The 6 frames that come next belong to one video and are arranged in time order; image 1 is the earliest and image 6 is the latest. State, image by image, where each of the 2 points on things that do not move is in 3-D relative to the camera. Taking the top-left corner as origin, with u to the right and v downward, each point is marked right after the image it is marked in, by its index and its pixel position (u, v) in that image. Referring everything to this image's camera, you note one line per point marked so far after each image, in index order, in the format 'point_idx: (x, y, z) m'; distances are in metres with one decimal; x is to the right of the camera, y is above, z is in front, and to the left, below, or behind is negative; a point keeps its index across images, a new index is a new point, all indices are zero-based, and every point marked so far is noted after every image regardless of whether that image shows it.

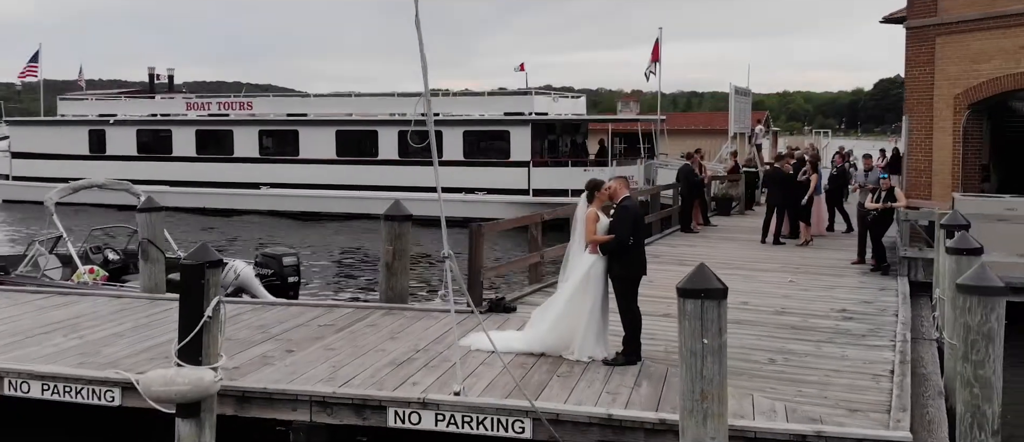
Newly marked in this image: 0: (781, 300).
0: (+2.7, -0.7, +10.1) m
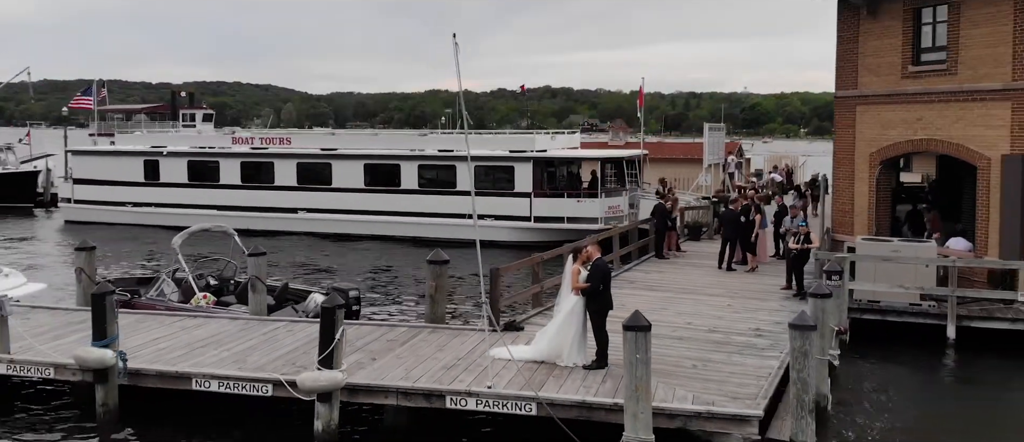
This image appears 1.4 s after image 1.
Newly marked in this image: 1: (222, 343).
0: (+2.8, -1.3, +13.9) m
1: (-3.5, -1.5, +12.5) m
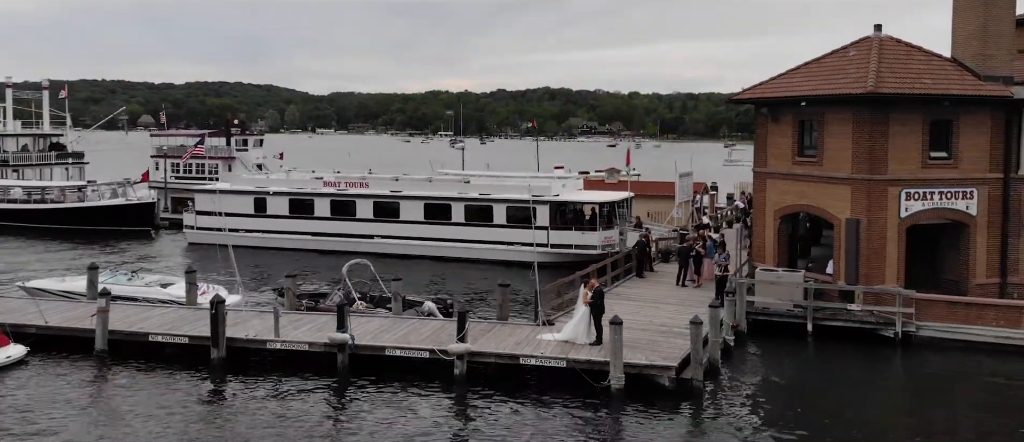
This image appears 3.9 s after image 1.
0: (+3.6, -2.3, +23.9) m
1: (-2.7, -2.4, +22.5) m
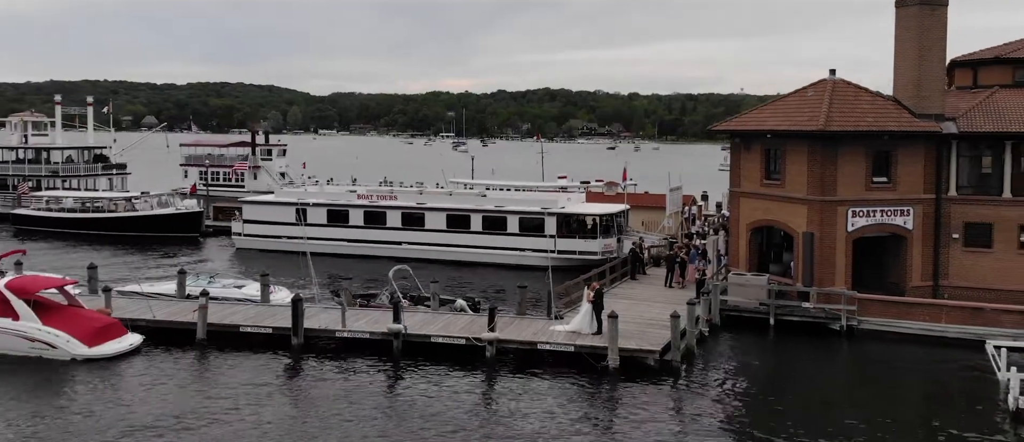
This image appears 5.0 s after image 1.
0: (+4.1, -2.7, +29.4) m
1: (-2.2, -2.8, +28.0) m
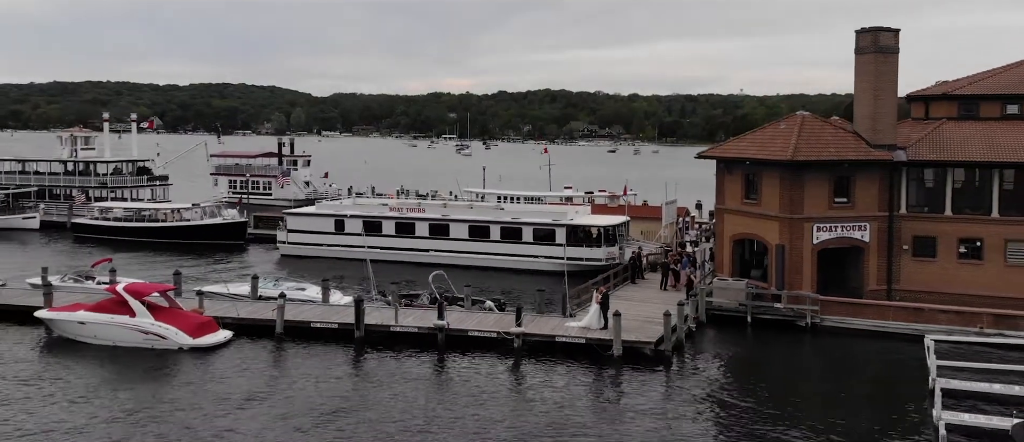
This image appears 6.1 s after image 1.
0: (+4.8, -3.2, +35.4) m
1: (-1.5, -3.3, +34.0) m
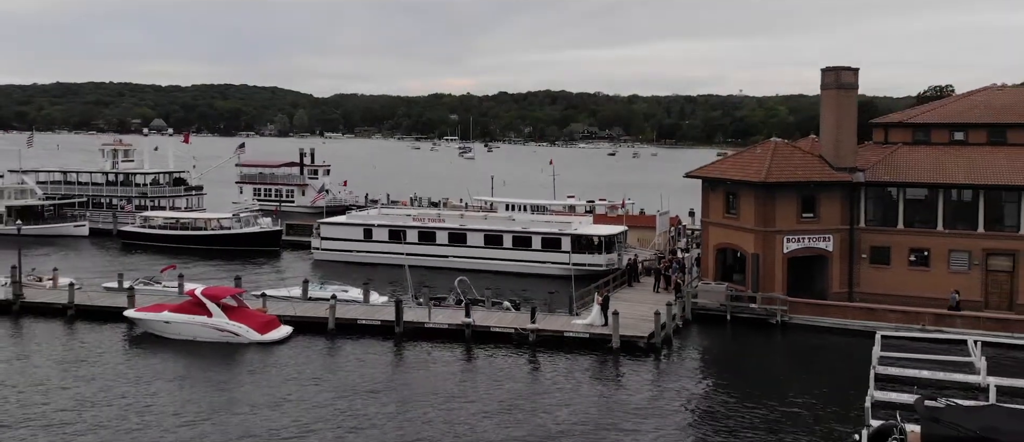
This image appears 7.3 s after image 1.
0: (+5.4, -3.7, +41.7) m
1: (-0.9, -3.8, +40.2) m
